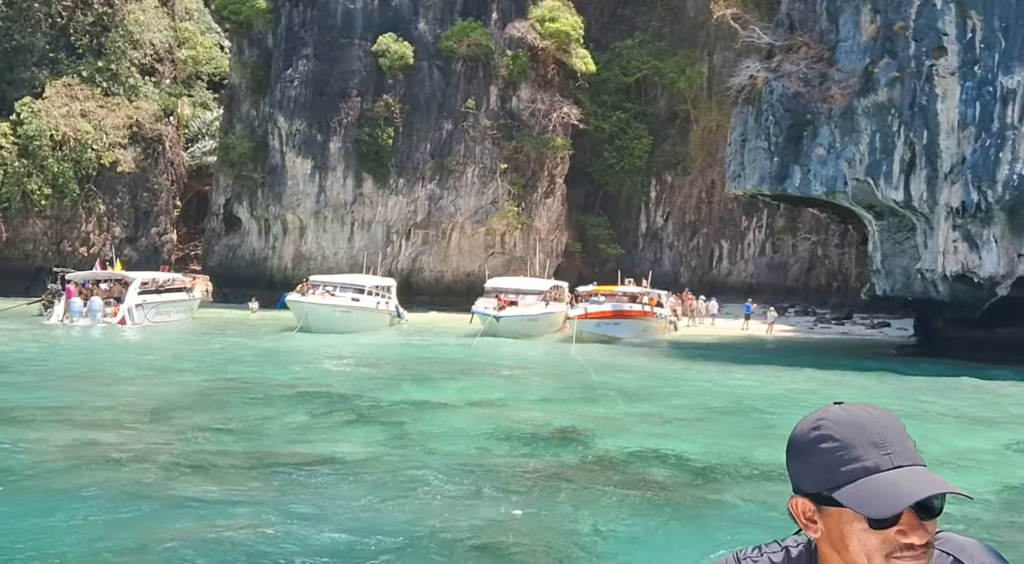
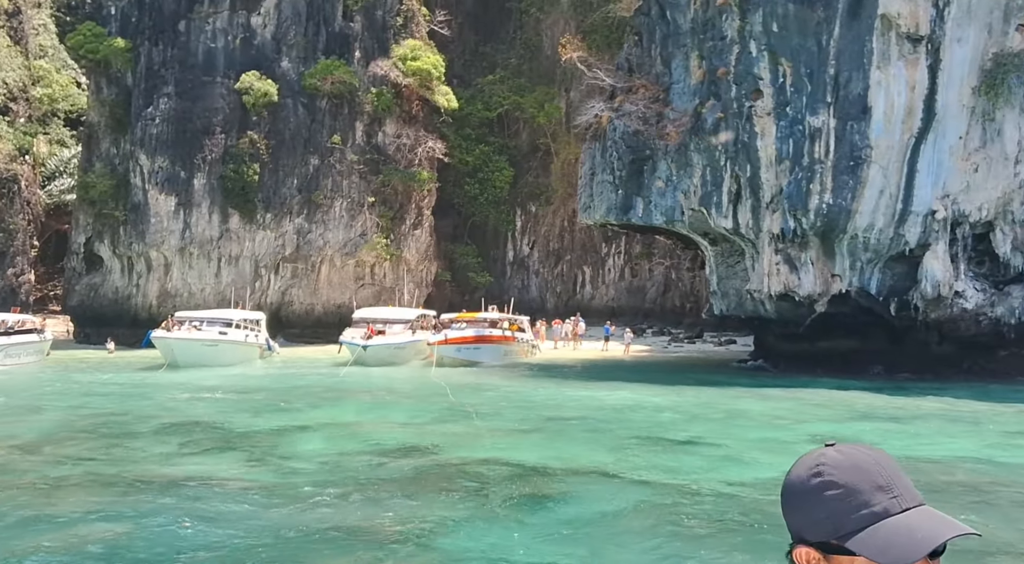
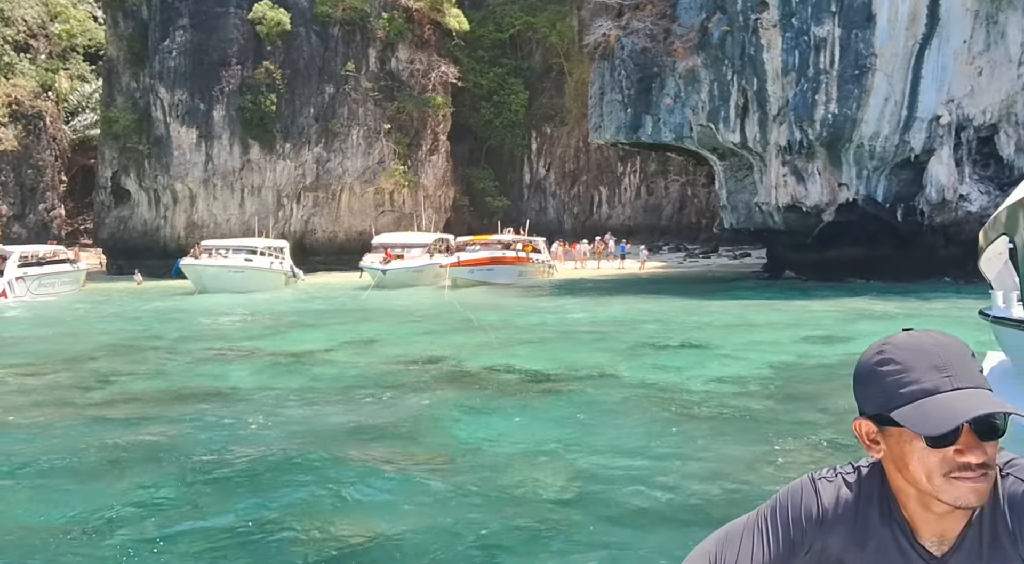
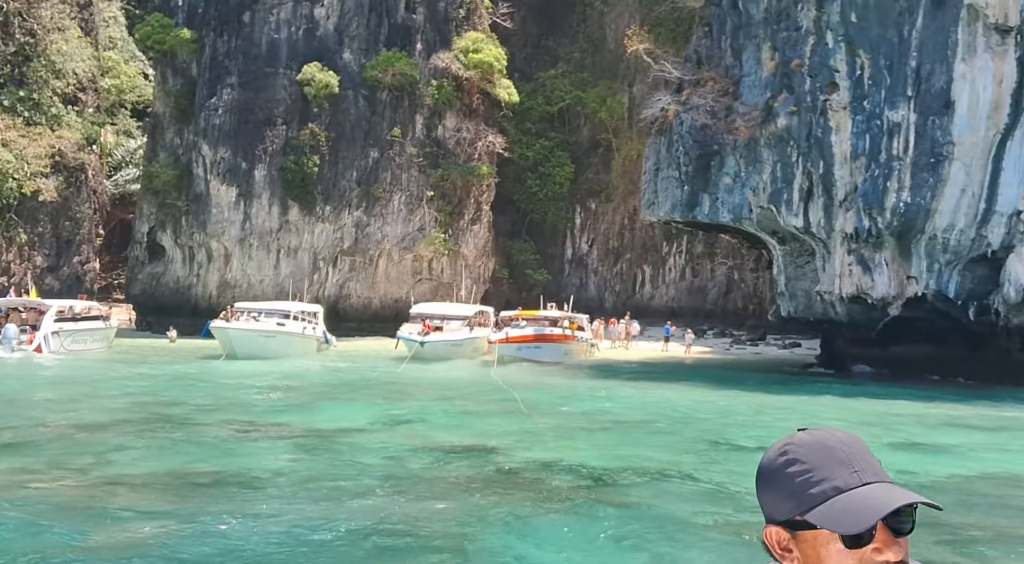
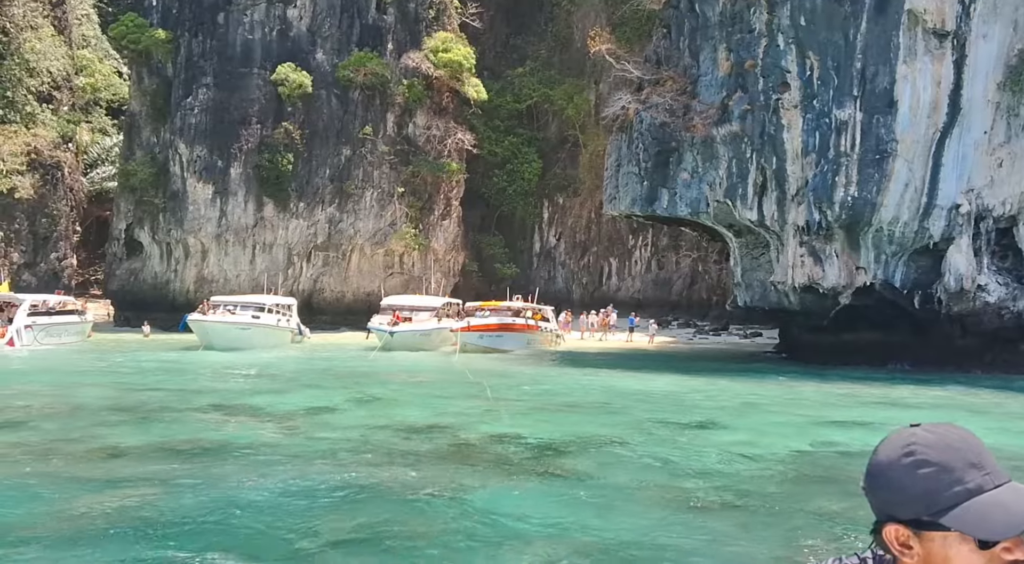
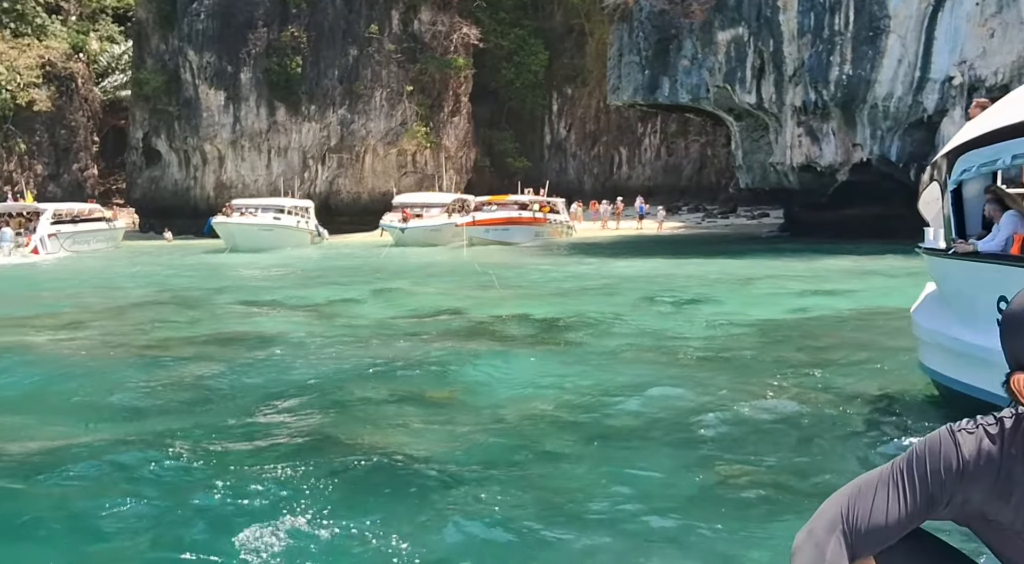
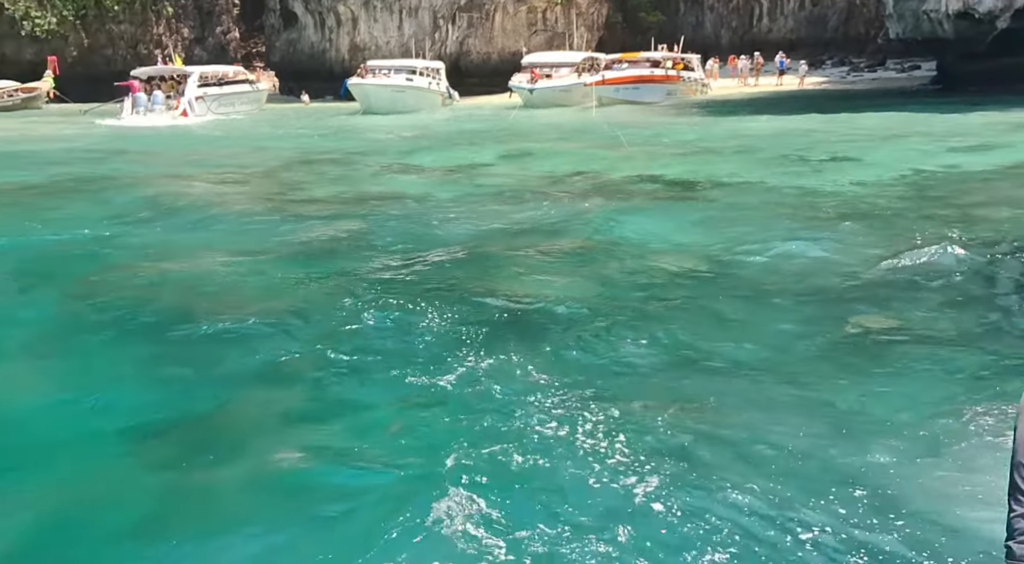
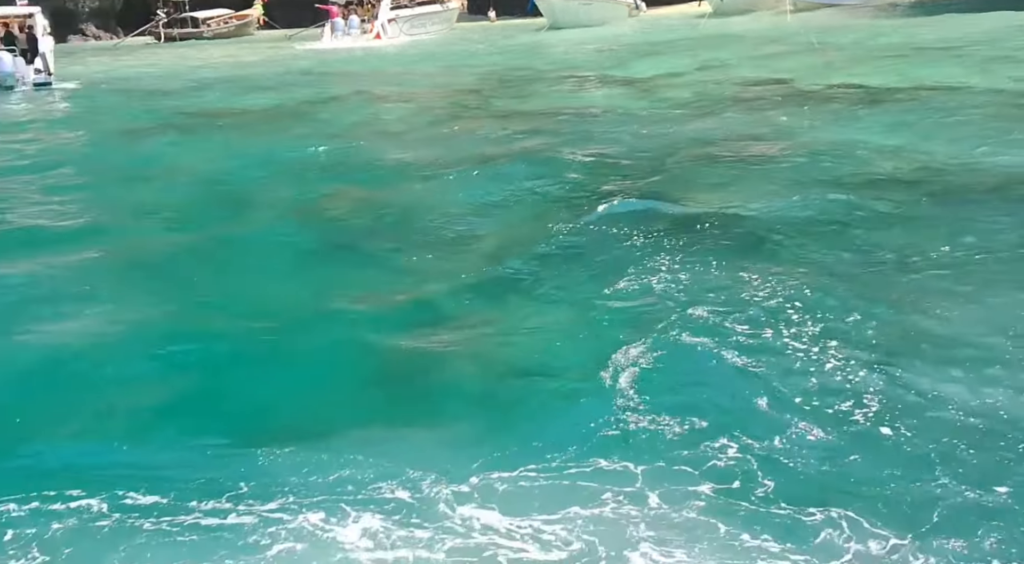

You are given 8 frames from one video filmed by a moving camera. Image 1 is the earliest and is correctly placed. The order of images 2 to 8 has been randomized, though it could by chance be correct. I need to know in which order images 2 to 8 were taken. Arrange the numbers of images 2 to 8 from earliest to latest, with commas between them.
4, 2, 5, 3, 6, 7, 8
